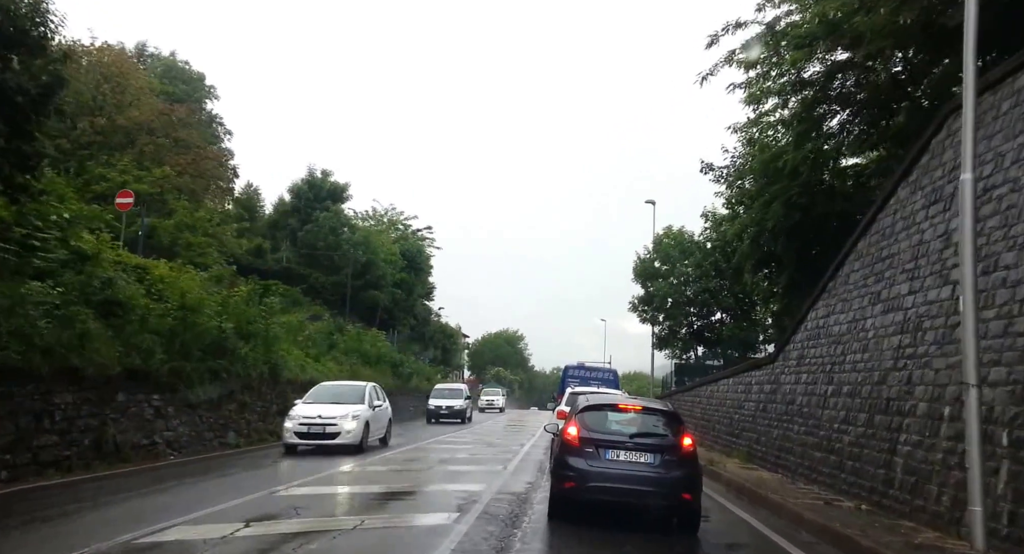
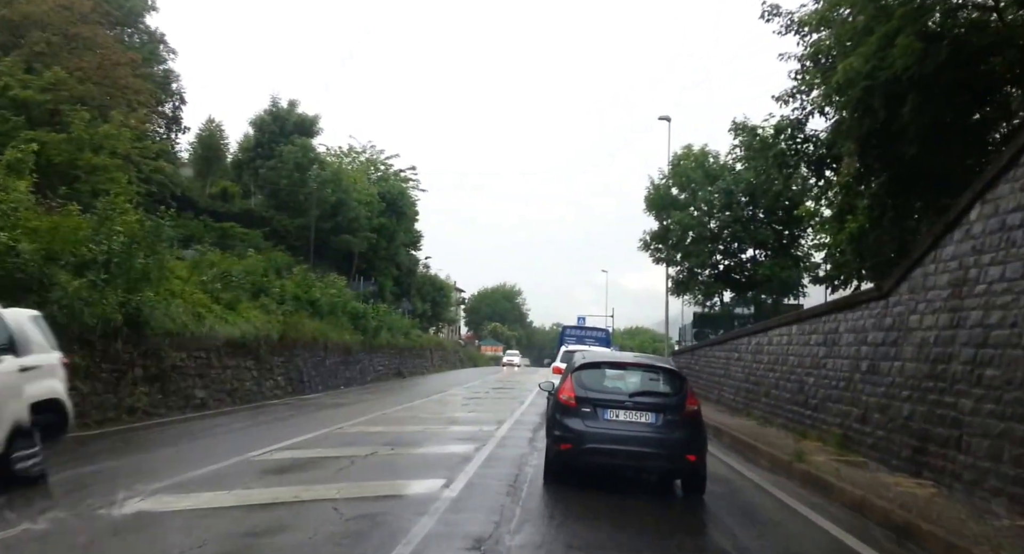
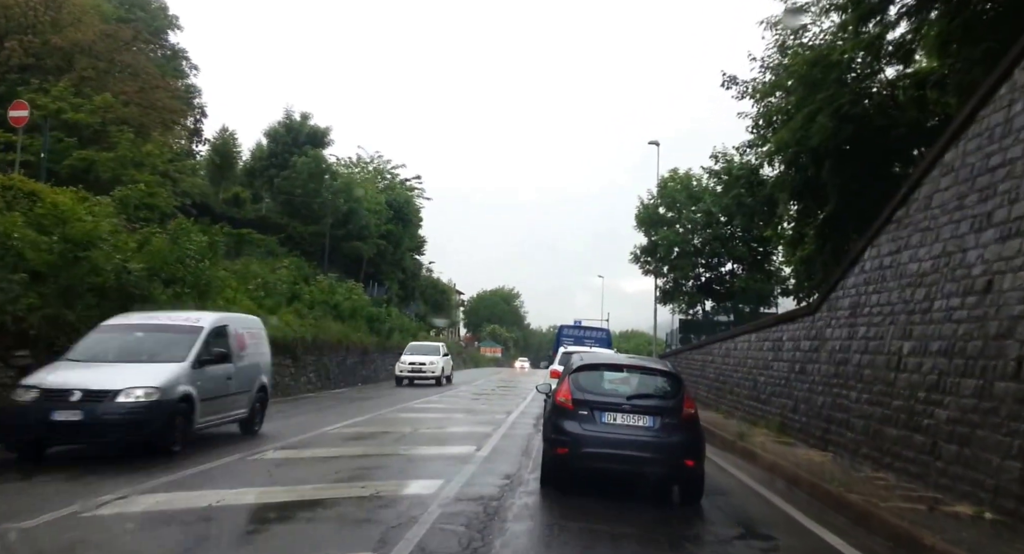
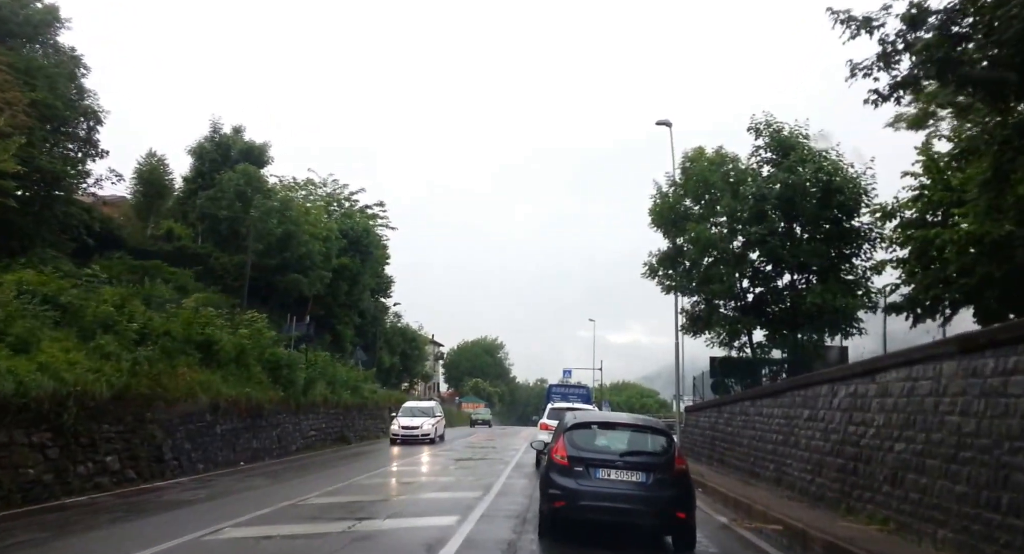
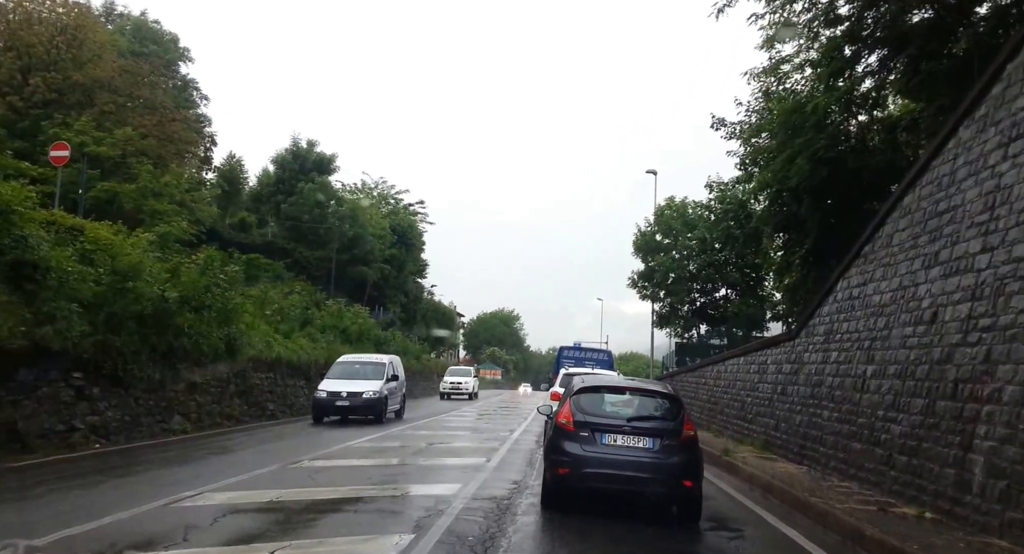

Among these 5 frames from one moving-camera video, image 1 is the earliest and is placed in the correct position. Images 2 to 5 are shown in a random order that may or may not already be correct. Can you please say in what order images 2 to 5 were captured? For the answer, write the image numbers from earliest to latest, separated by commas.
5, 3, 2, 4
